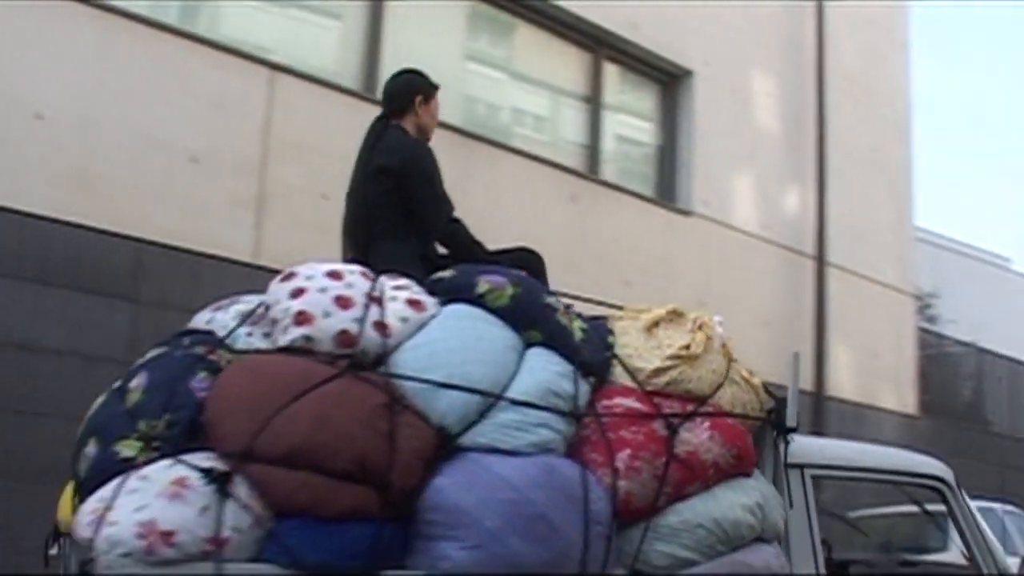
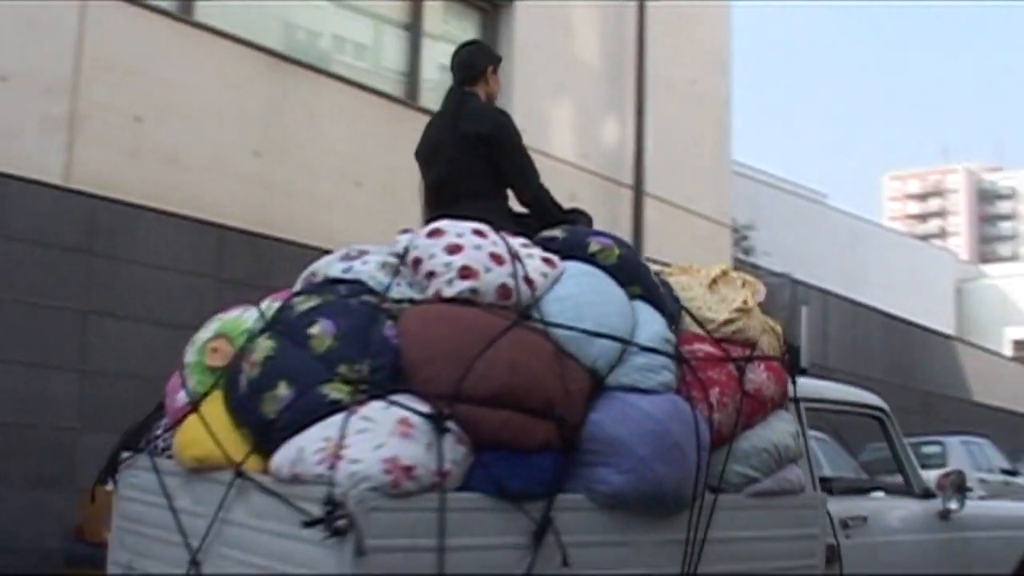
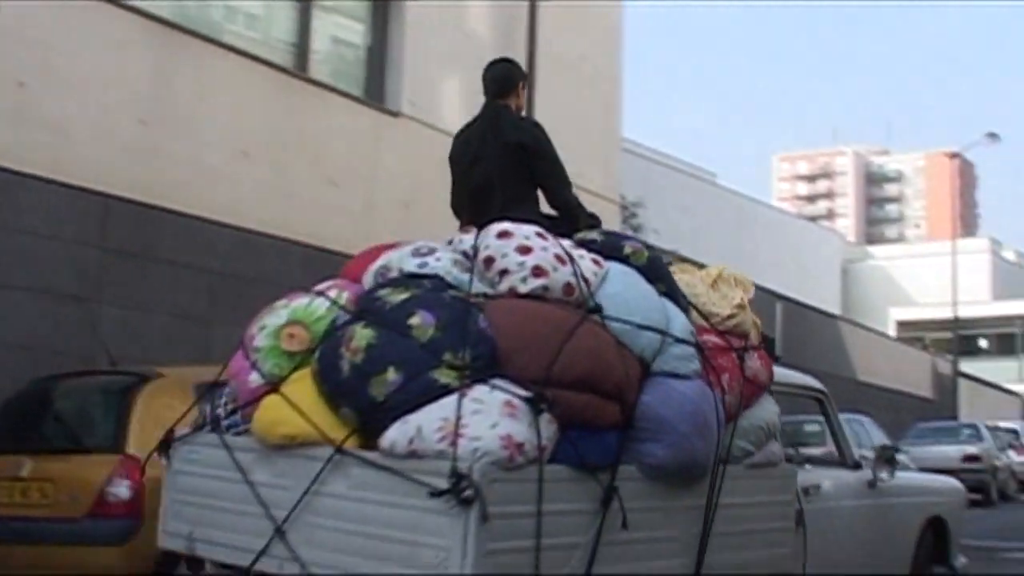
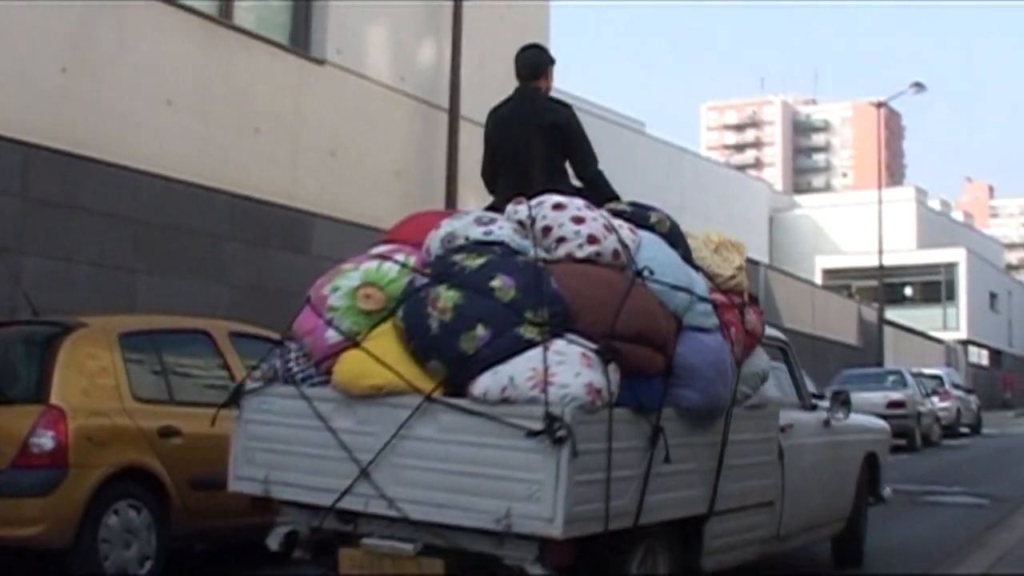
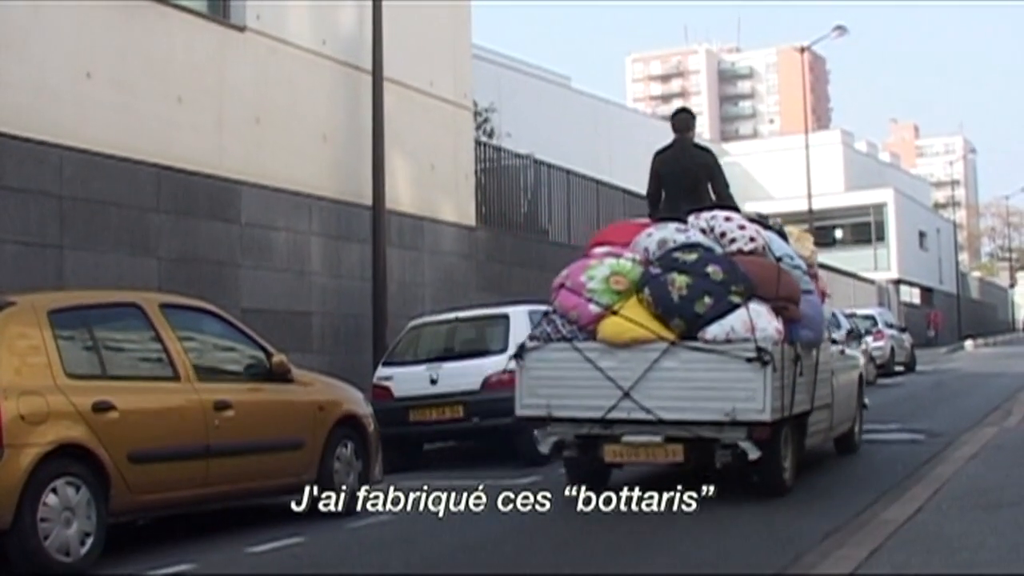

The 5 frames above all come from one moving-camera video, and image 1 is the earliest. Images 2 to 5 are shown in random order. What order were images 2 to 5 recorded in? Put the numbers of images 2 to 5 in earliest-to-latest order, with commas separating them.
2, 3, 4, 5
